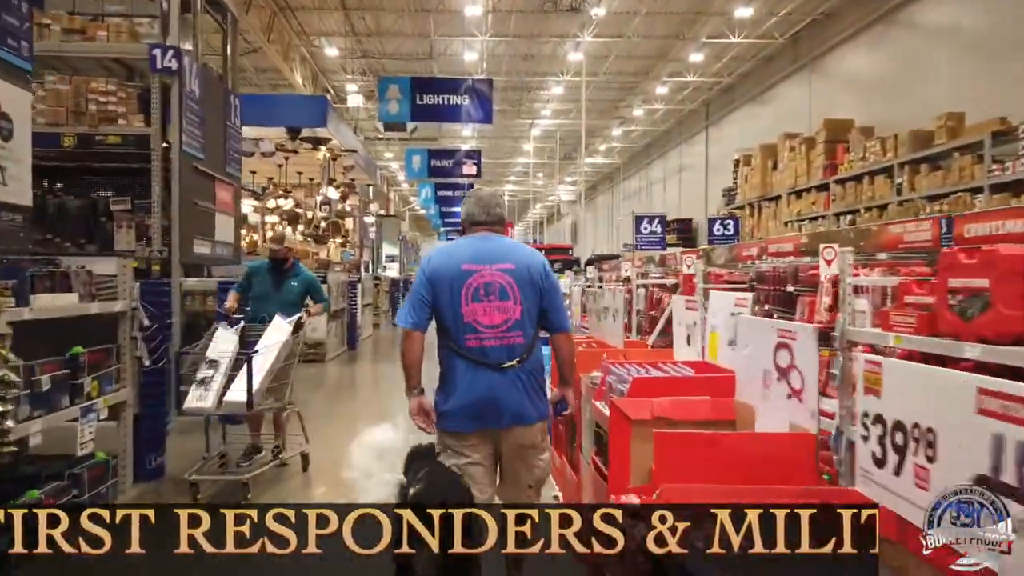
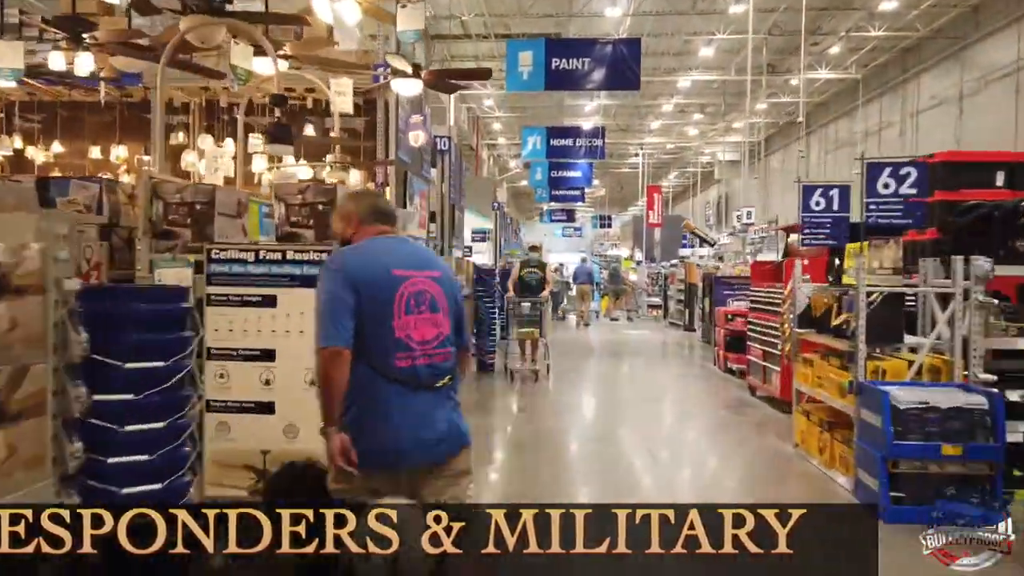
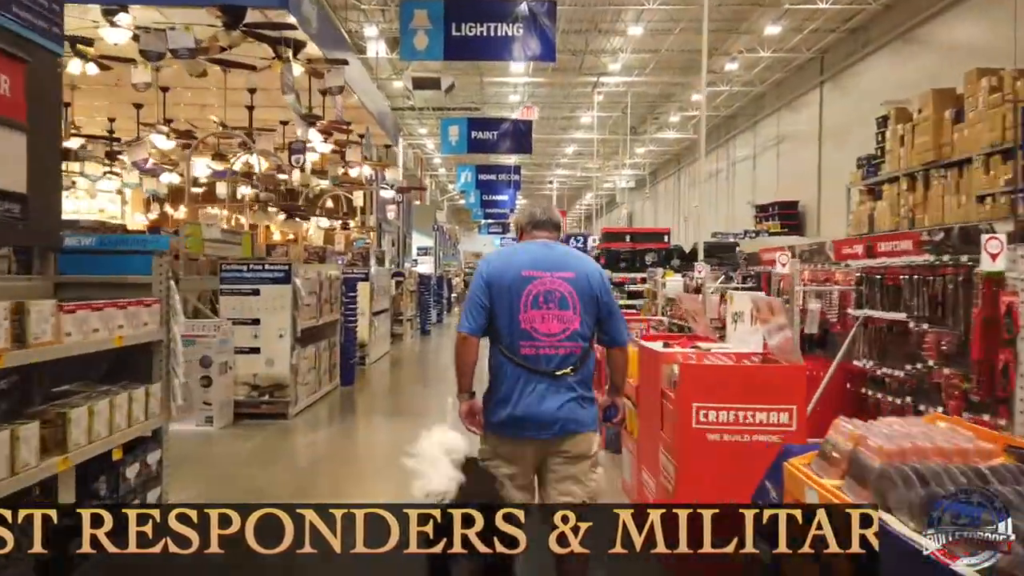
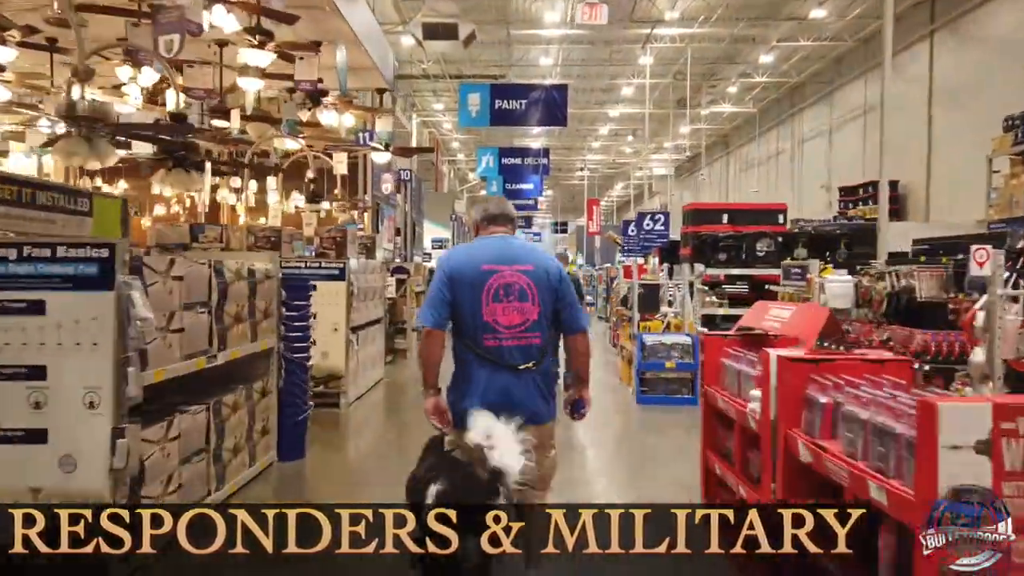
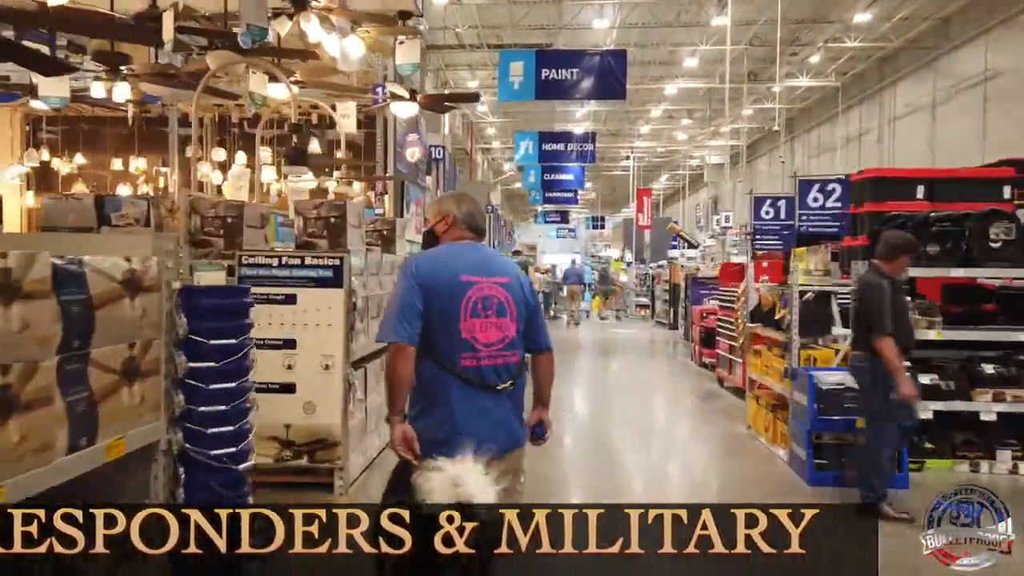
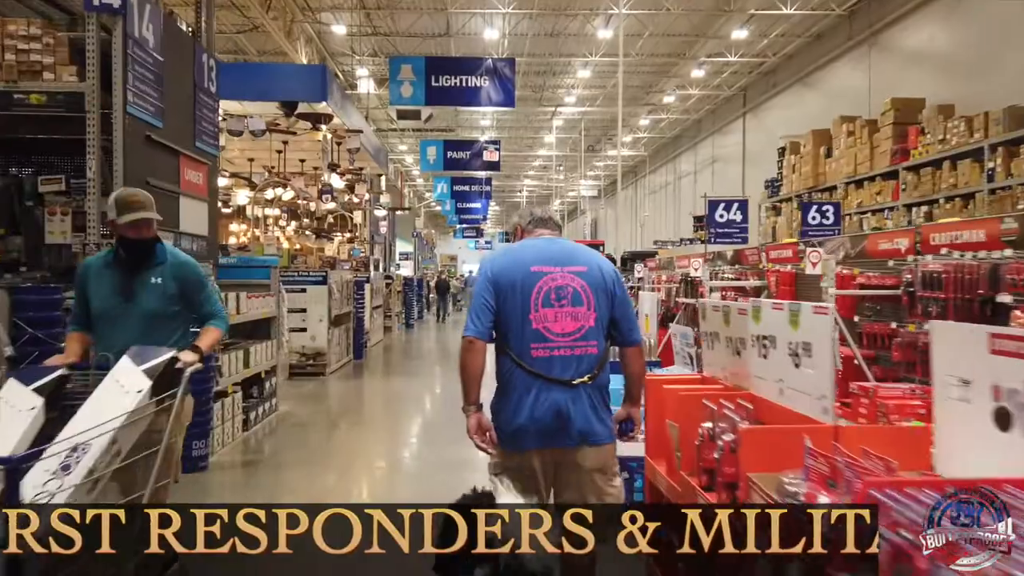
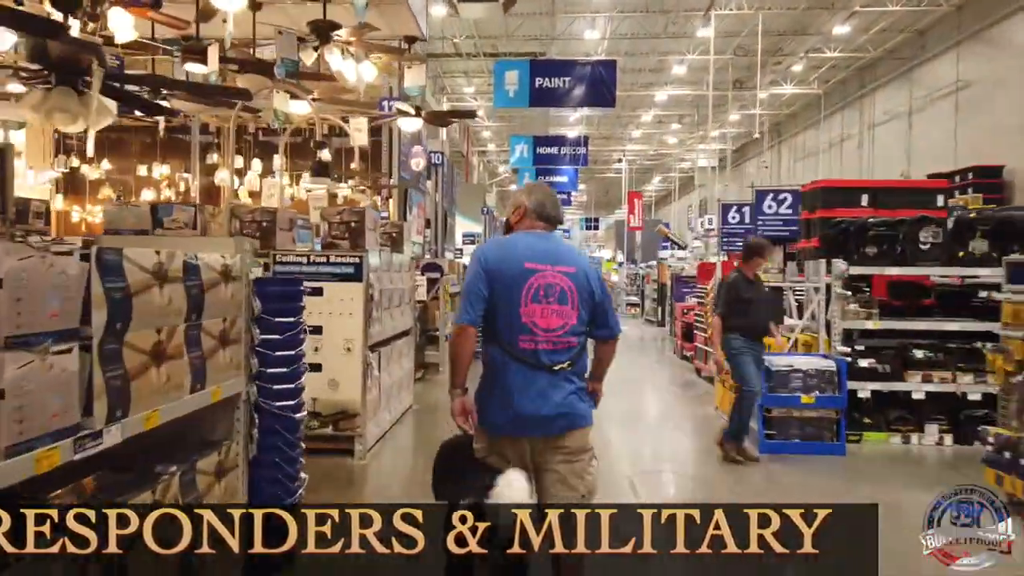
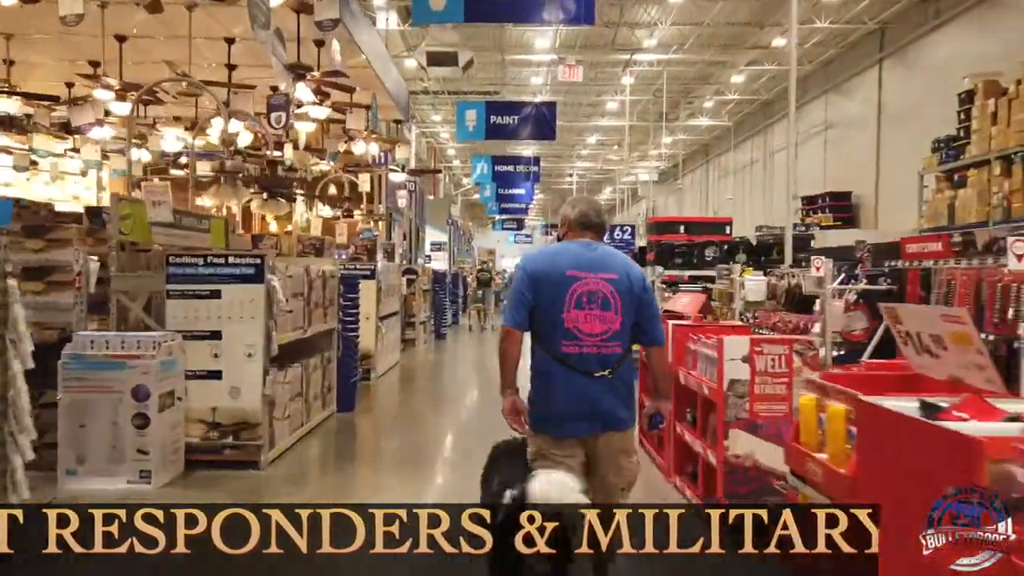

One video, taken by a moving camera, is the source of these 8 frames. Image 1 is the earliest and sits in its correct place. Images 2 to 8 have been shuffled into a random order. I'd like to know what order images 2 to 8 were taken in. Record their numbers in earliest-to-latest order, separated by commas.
6, 3, 8, 4, 7, 5, 2
